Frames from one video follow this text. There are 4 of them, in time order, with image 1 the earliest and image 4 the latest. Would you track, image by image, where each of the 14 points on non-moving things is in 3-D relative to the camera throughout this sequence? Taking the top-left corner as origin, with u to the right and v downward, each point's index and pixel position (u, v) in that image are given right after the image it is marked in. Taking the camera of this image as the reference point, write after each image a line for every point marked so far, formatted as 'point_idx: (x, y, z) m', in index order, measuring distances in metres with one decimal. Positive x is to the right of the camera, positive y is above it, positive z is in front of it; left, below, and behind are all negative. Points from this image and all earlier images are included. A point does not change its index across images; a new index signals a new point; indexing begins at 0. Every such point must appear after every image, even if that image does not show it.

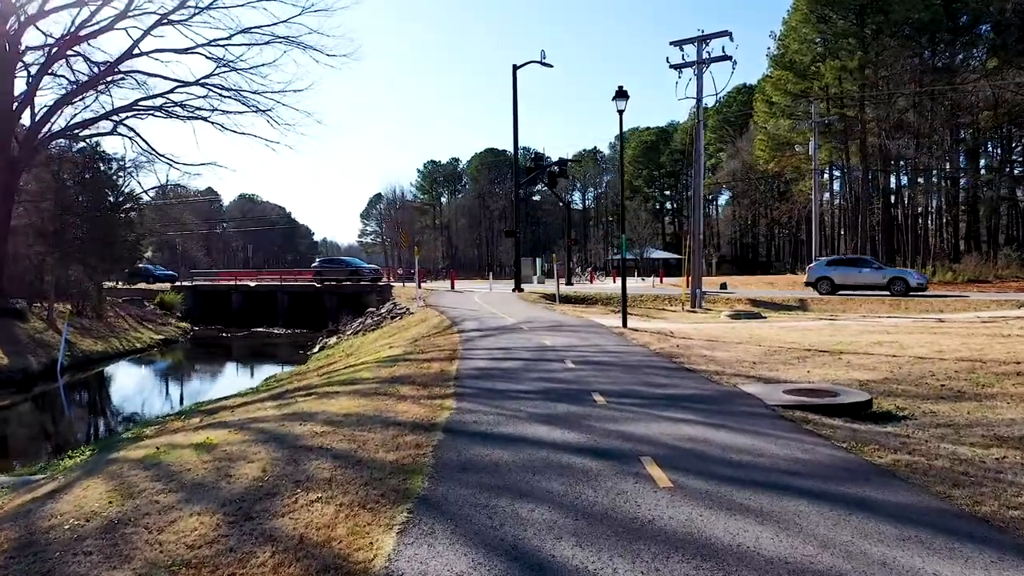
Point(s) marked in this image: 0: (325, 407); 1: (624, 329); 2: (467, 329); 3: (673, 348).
0: (-2.2, -1.4, +8.0) m
1: (+2.6, -1.0, +15.9) m
2: (-1.1, -1.0, +16.4) m
3: (+3.0, -1.1, +12.7) m
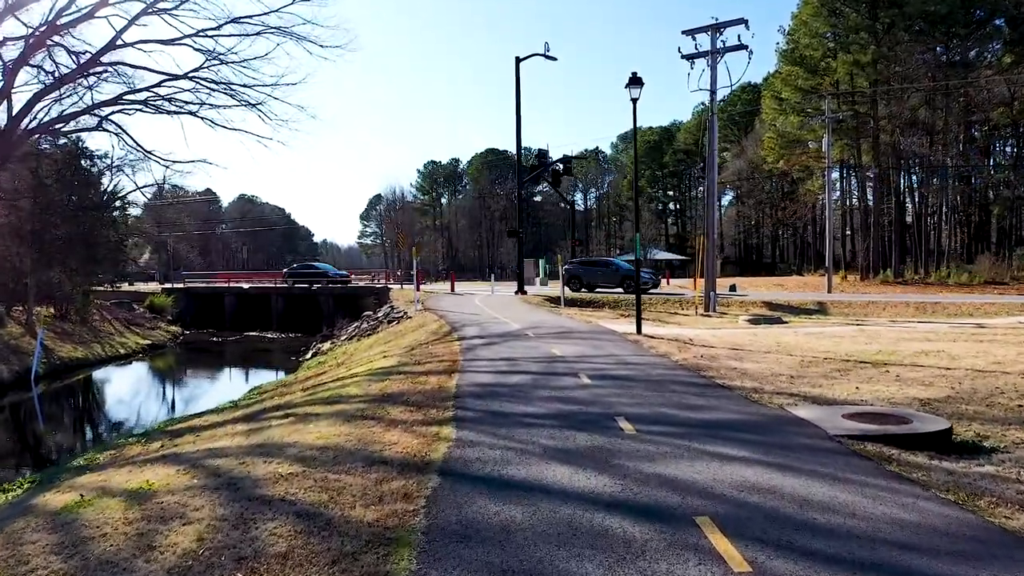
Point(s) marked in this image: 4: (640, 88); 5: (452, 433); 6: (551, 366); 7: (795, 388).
0: (-2.1, -1.5, +6.7) m
1: (+2.7, -1.0, +14.6) m
2: (-1.0, -1.1, +15.1) m
3: (+3.1, -1.2, +11.4) m
4: (+2.8, +4.4, +15.0) m
5: (-0.6, -1.4, +6.5) m
6: (+0.6, -1.2, +10.6) m
7: (+3.8, -1.3, +9.0) m
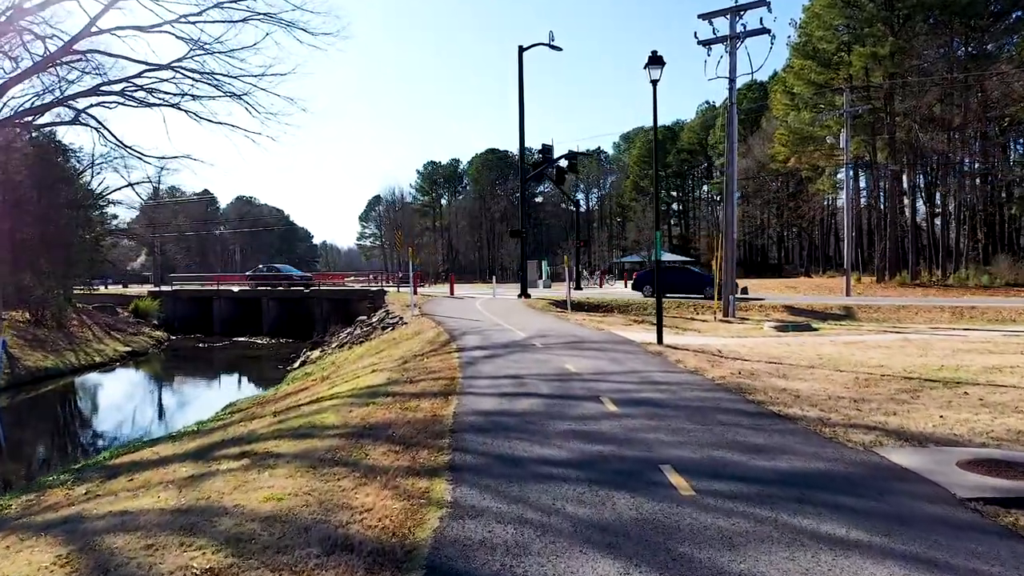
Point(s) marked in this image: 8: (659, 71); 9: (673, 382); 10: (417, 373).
0: (-2.0, -1.5, +5.1) m
1: (+2.8, -1.1, +13.0) m
2: (-0.9, -1.2, +13.5) m
3: (+3.2, -1.3, +9.8) m
4: (+2.9, +4.3, +13.4) m
5: (-0.5, -1.5, +4.9) m
6: (+0.7, -1.3, +9.0) m
7: (+3.9, -1.4, +7.4) m
8: (+2.9, +4.3, +13.3) m
9: (+2.2, -1.3, +9.1) m
10: (-1.5, -1.3, +10.7) m
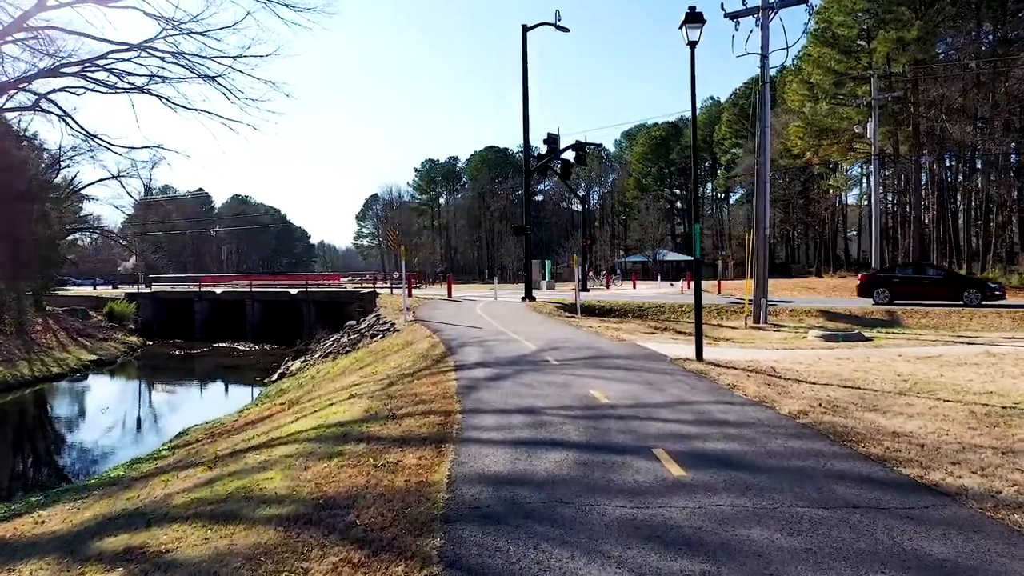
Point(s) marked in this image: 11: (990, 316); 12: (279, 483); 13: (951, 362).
0: (-1.8, -1.6, +2.8) m
1: (+3.0, -1.2, +10.7) m
2: (-0.7, -1.2, +11.2) m
3: (+3.4, -1.4, +7.5) m
4: (+3.1, +4.3, +11.1) m
5: (-0.3, -1.5, +2.6) m
6: (+0.9, -1.4, +6.7) m
7: (+4.0, -1.5, +5.1) m
8: (+3.0, +4.2, +11.0) m
9: (+2.3, -1.3, +6.8) m
10: (-1.4, -1.4, +8.4) m
11: (+12.9, -0.8, +18.3) m
12: (-1.9, -1.6, +5.6) m
13: (+7.3, -1.2, +11.3) m
